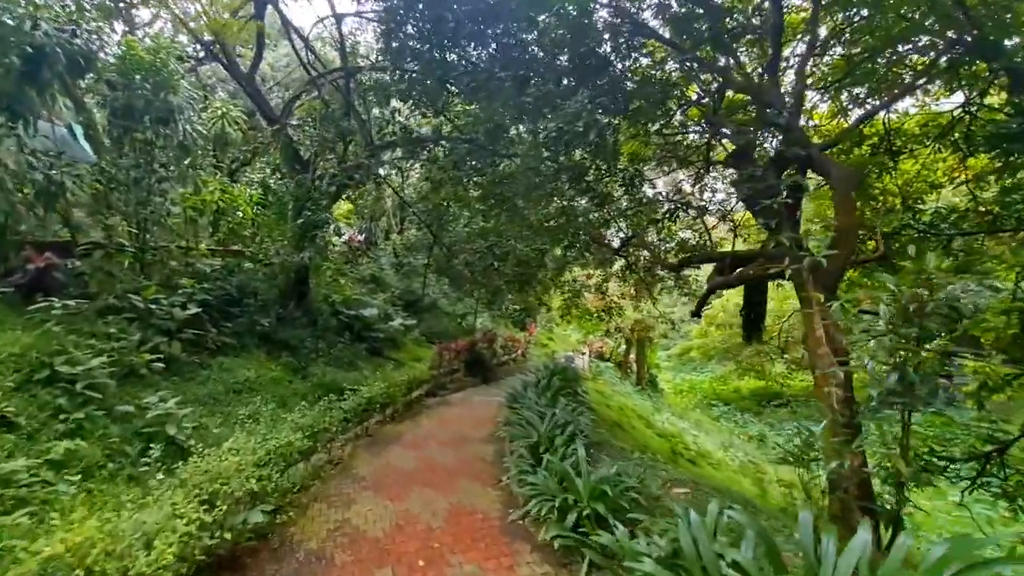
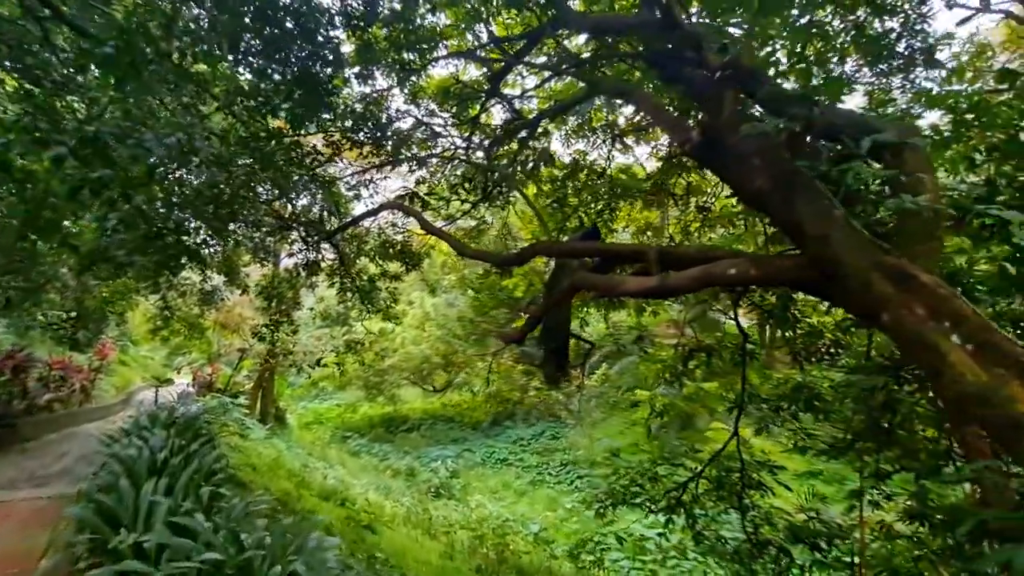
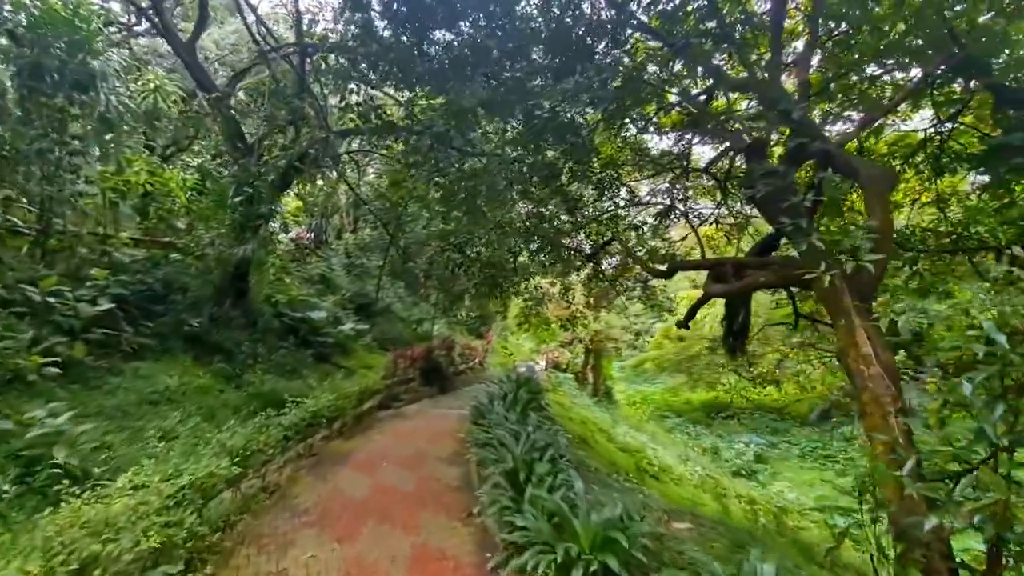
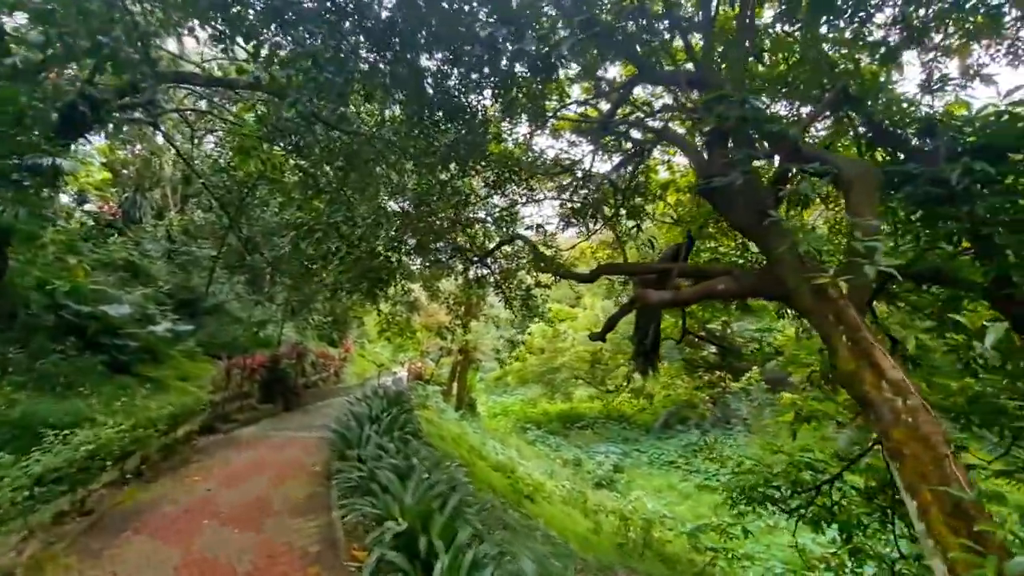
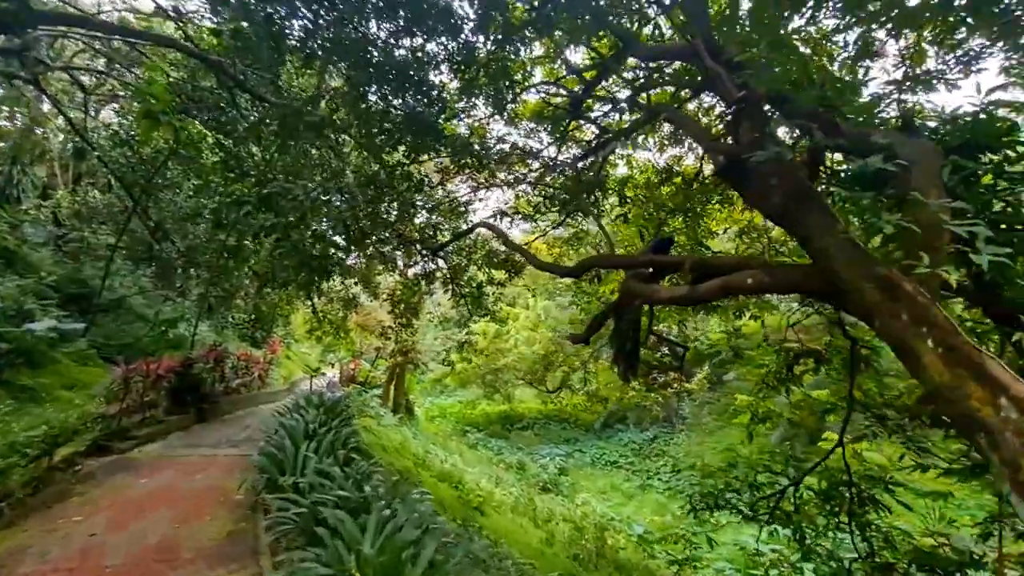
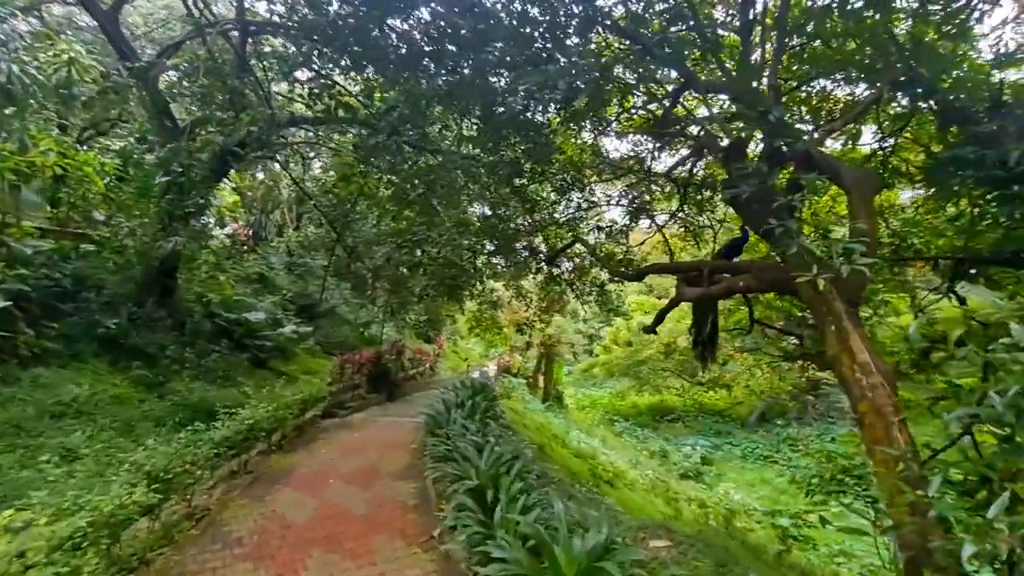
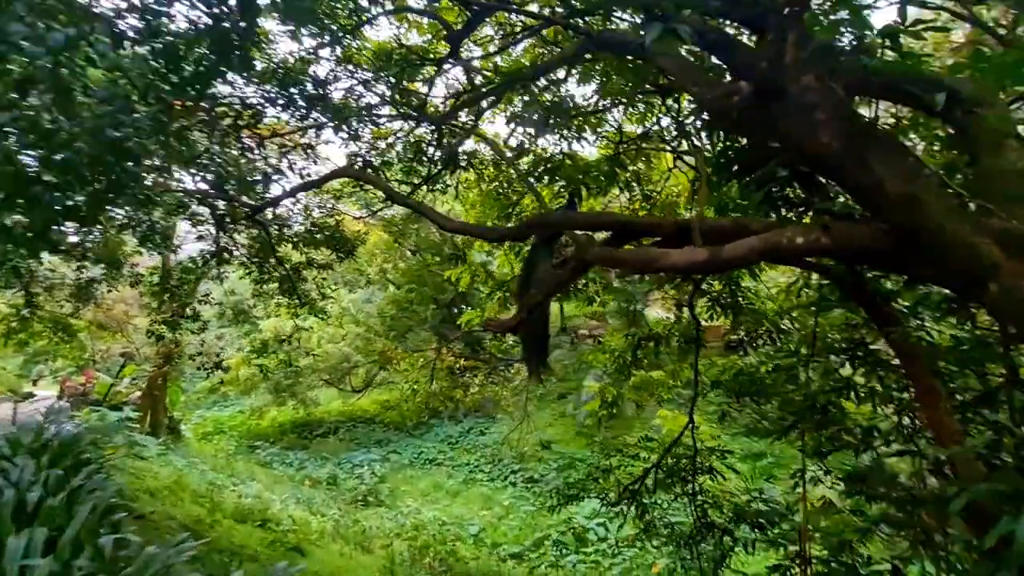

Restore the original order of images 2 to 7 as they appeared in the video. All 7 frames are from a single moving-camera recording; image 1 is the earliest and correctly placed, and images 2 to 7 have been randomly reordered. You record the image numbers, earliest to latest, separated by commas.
3, 6, 4, 5, 2, 7
